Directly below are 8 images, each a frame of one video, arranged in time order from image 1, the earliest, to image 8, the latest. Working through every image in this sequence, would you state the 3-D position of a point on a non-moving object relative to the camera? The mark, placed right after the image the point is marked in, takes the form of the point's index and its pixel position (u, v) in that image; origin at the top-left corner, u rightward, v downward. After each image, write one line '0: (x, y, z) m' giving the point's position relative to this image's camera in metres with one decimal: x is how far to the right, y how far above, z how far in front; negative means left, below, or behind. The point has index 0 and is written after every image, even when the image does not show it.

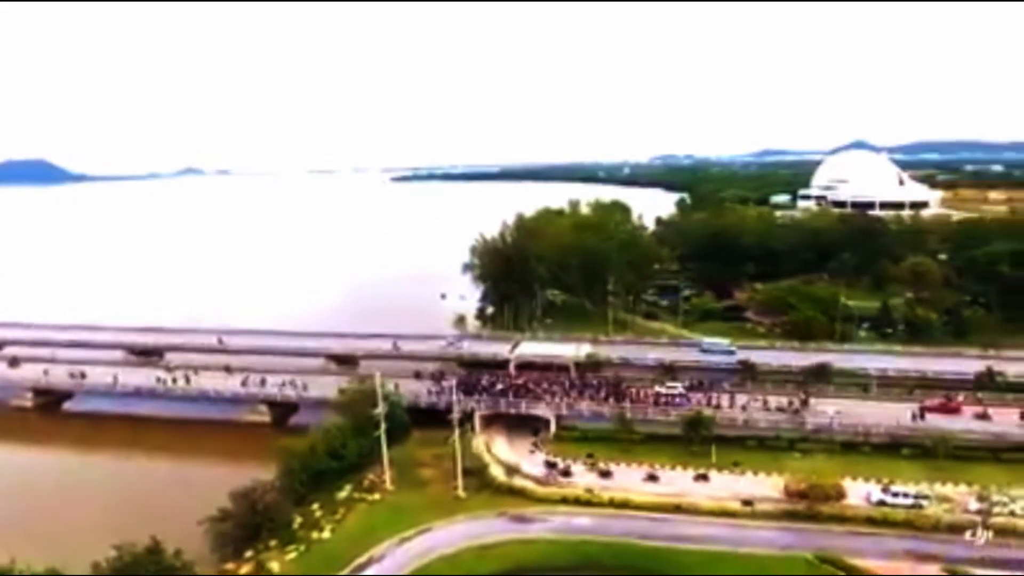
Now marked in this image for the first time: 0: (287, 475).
0: (-3.9, -3.1, +16.9) m
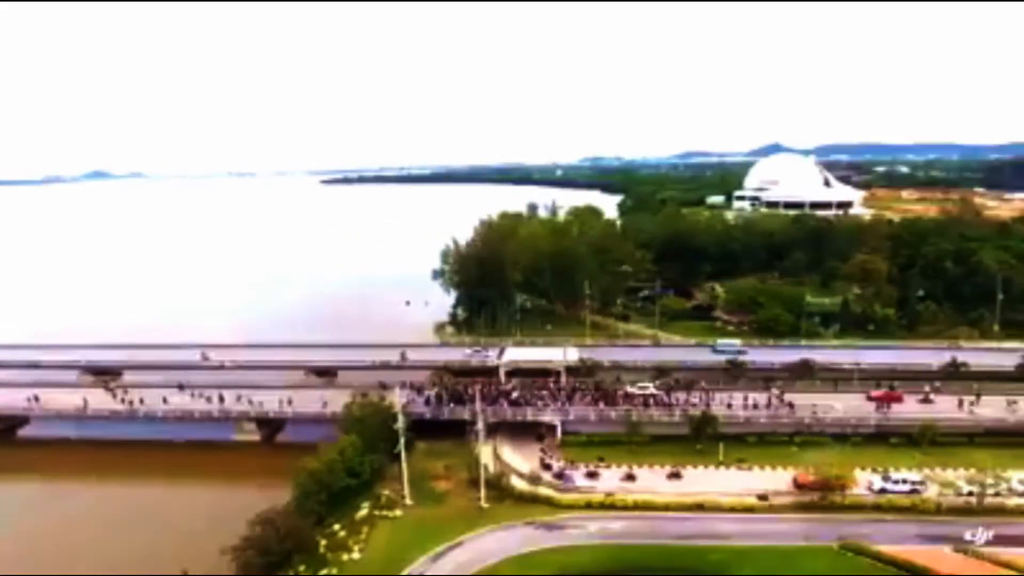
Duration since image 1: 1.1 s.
0: (-3.5, -3.4, +16.7) m
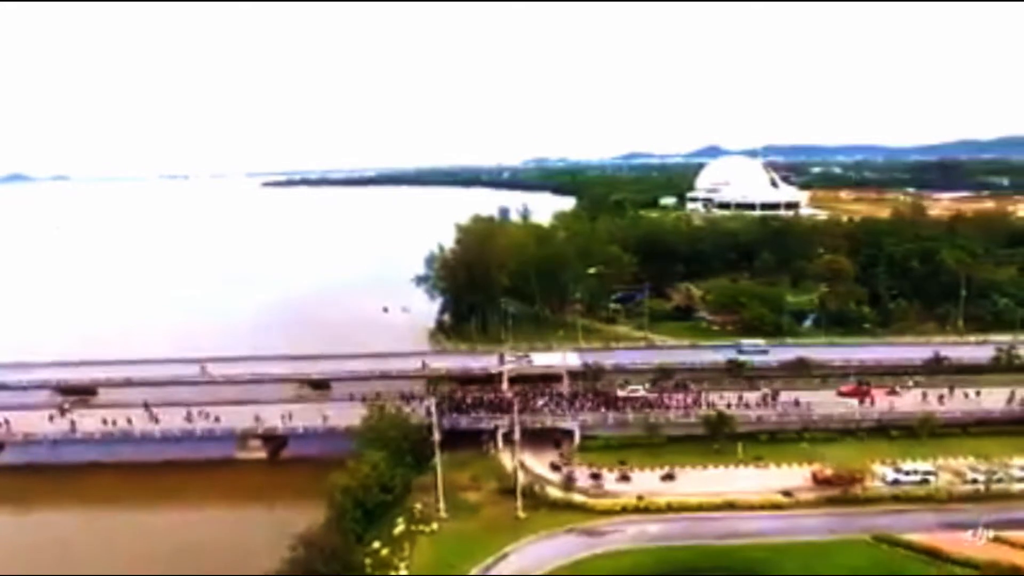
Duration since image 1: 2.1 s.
0: (-2.9, -3.6, +16.4) m
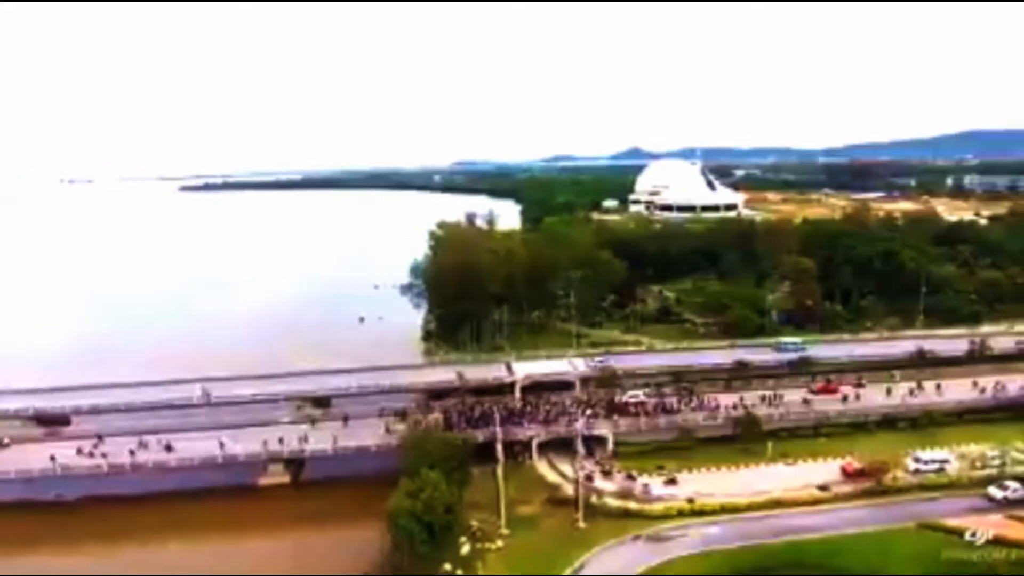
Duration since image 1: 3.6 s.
0: (-1.7, -3.9, +15.9) m
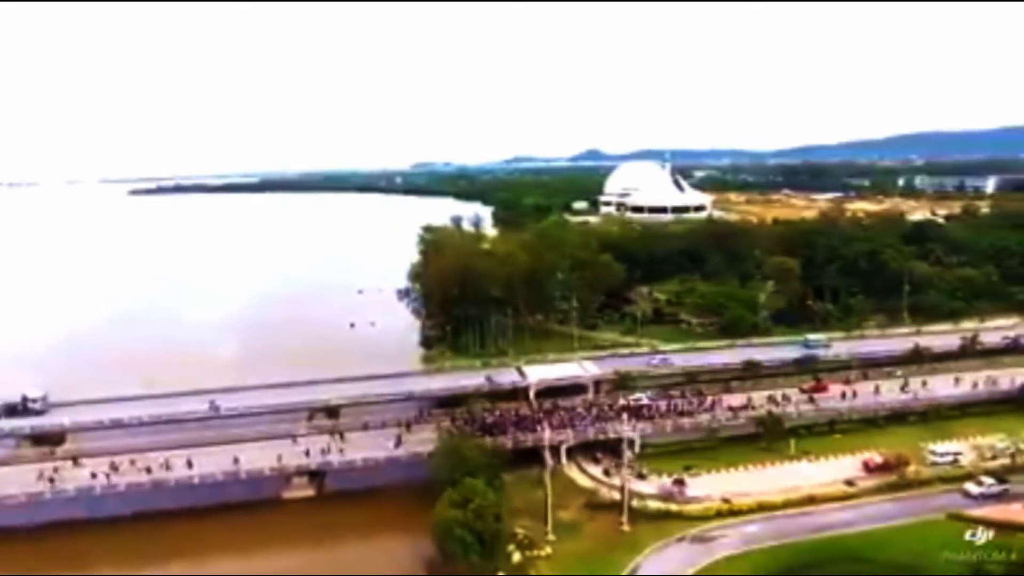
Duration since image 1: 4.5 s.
0: (-0.9, -3.9, +15.5) m
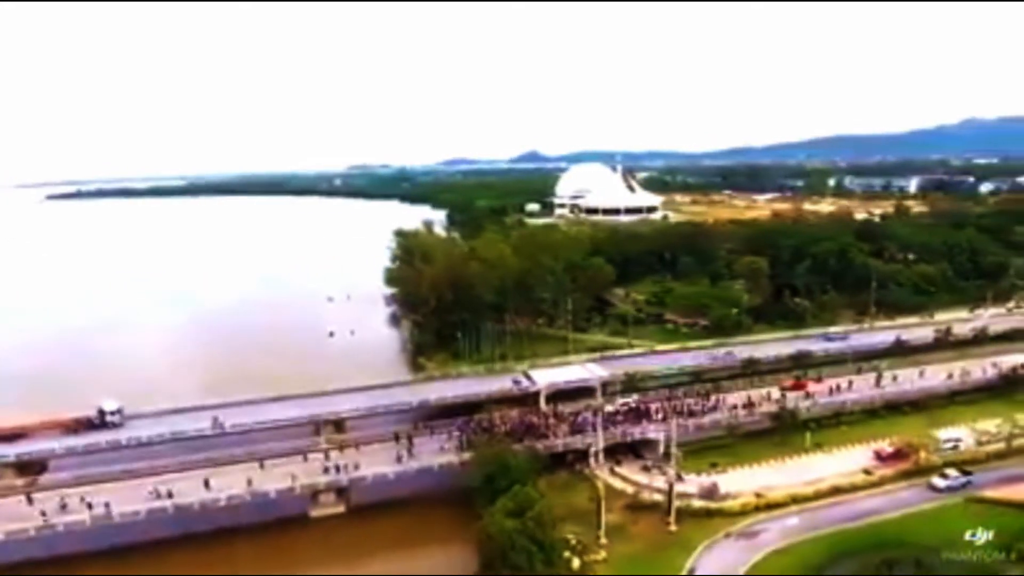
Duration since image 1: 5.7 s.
0: (+0.1, -4.0, +15.0) m
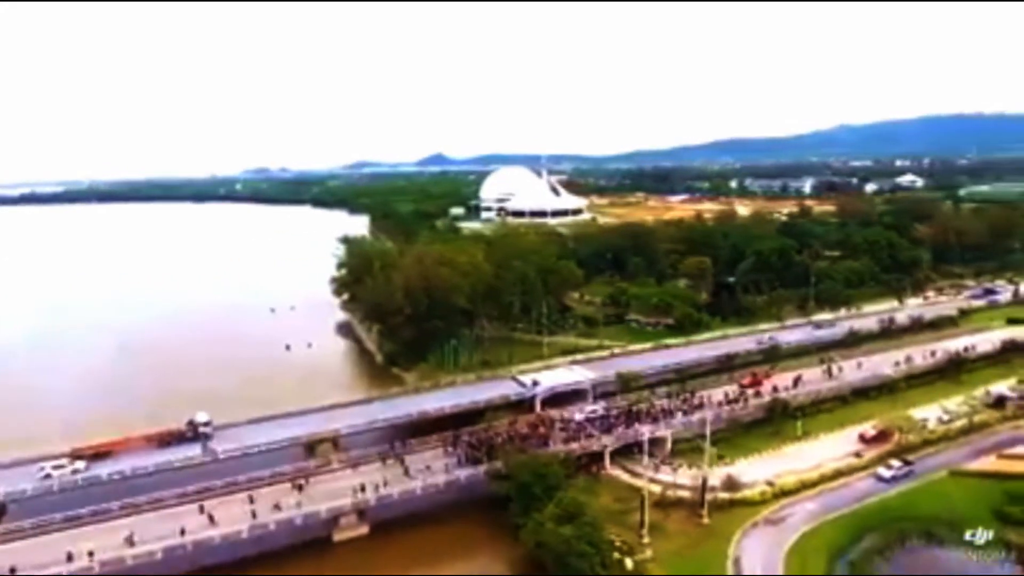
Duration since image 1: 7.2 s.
0: (+1.0, -3.9, +14.4) m
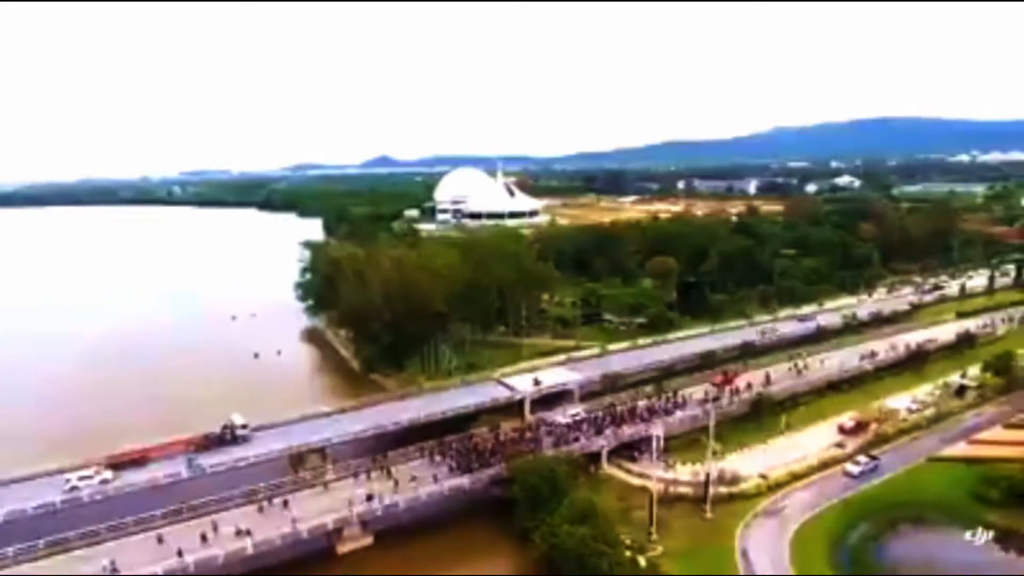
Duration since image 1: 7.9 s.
0: (+1.2, -3.9, +14.2) m
